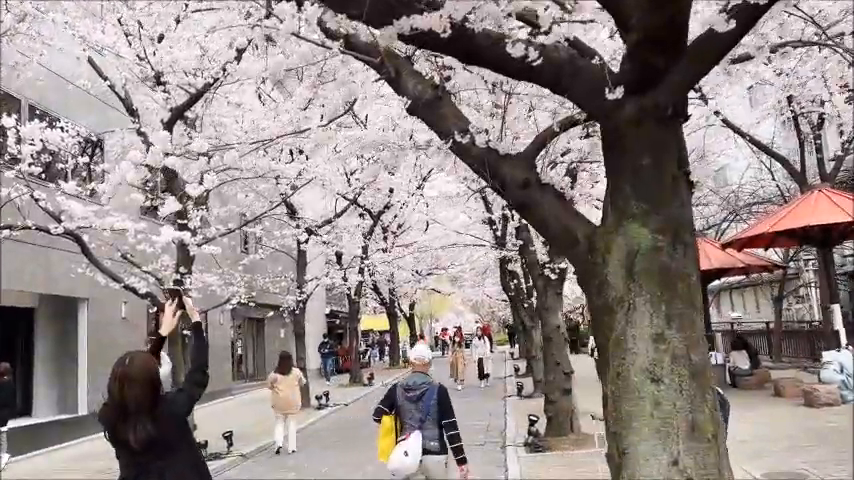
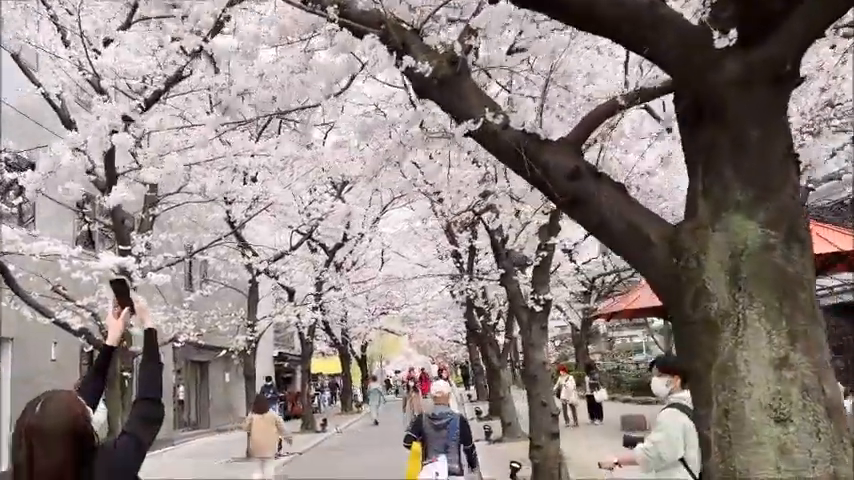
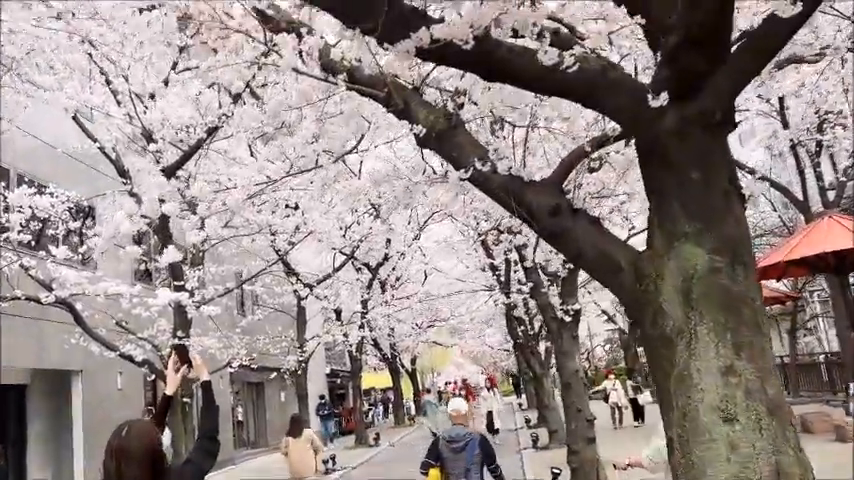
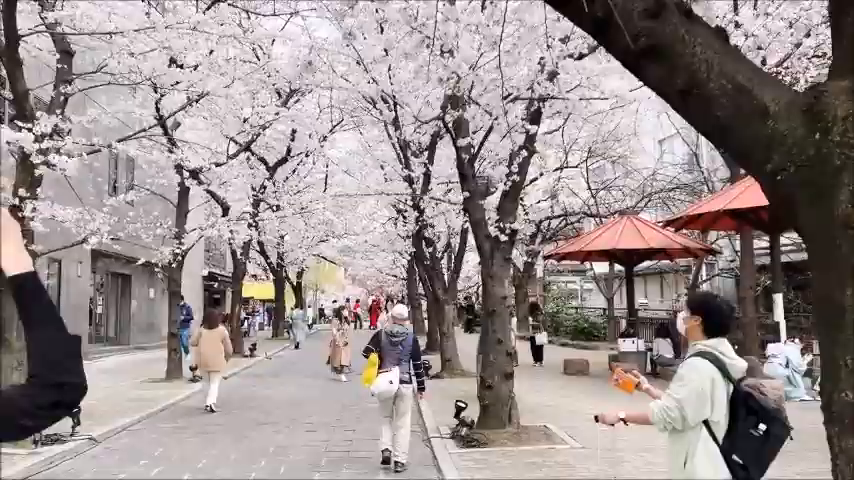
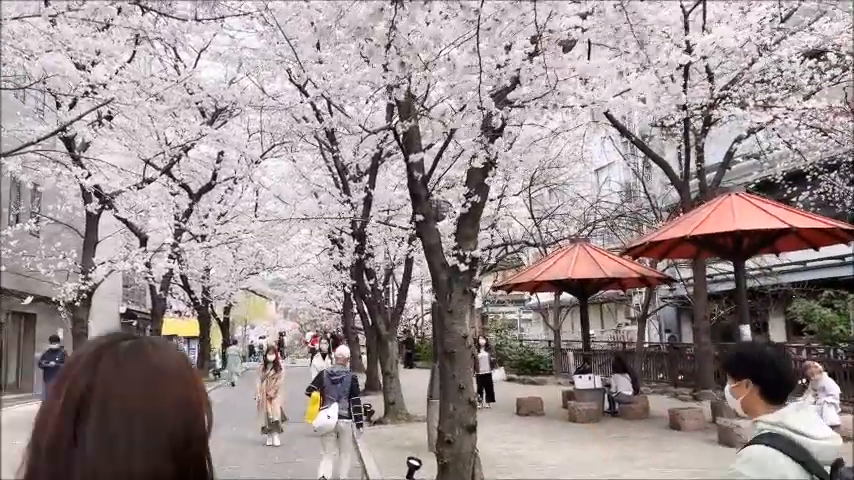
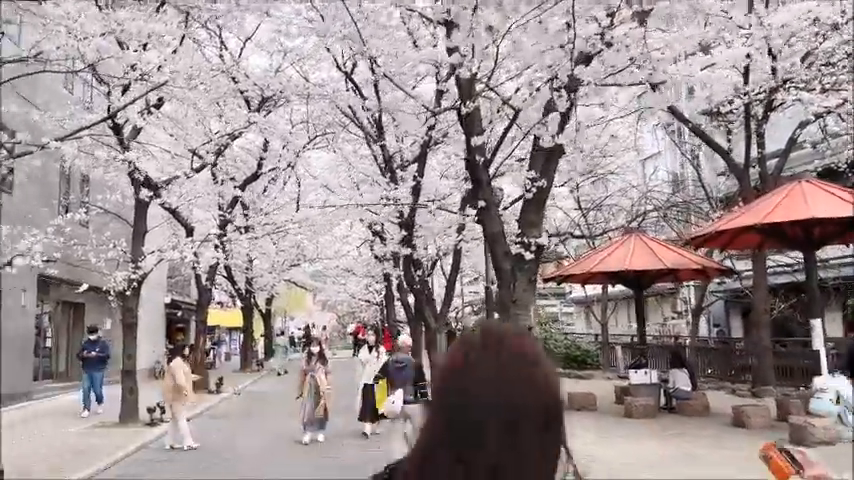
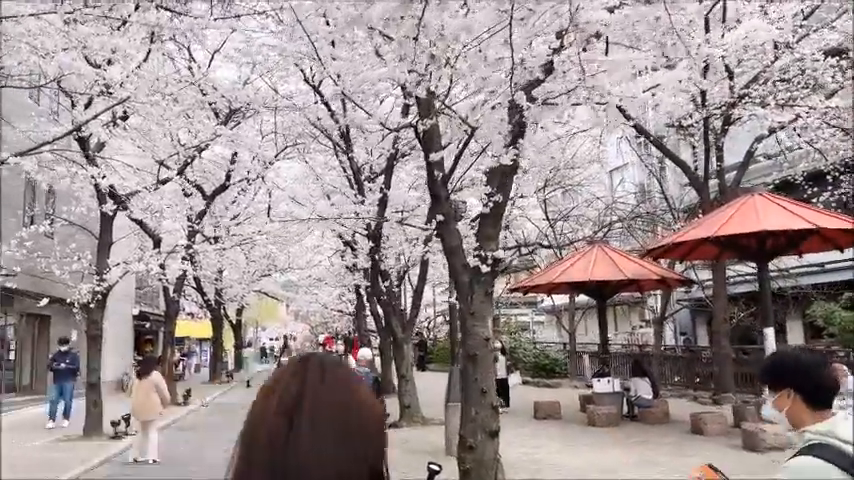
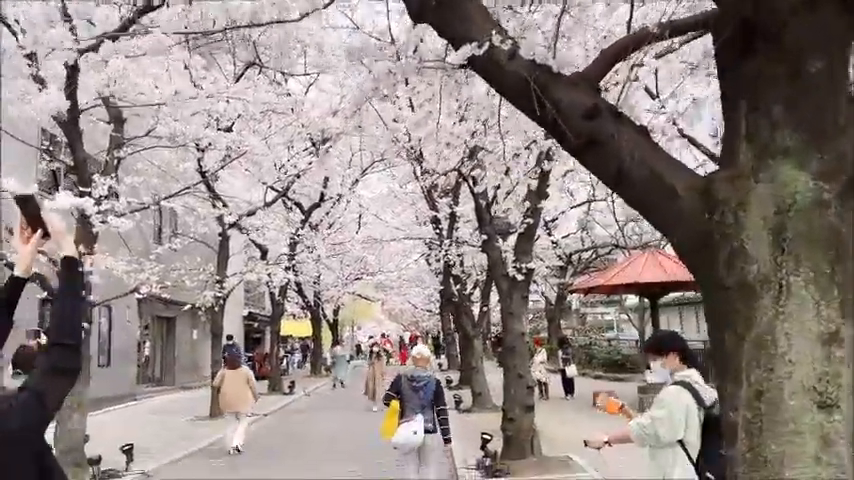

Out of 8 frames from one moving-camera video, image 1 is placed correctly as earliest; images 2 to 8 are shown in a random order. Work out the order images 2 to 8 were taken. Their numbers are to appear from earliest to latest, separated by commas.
3, 2, 8, 4, 5, 7, 6
